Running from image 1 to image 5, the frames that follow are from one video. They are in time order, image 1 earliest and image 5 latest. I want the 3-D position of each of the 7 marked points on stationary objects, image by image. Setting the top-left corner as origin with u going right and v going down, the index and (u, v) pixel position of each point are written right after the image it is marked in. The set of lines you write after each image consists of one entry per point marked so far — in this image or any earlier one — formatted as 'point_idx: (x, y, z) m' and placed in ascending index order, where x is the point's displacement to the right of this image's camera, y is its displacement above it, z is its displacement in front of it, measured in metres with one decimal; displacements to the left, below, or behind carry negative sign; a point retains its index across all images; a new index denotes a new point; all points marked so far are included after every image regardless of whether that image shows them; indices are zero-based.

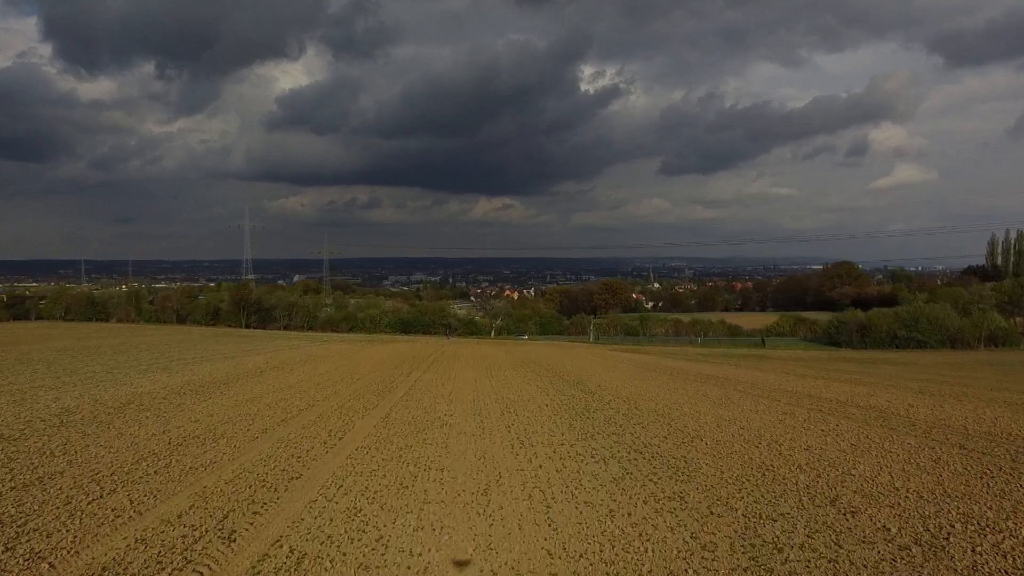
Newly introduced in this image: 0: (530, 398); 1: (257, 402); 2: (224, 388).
0: (+0.4, -2.7, +14.9) m
1: (-6.0, -2.7, +14.8) m
2: (-8.2, -2.8, +17.8) m
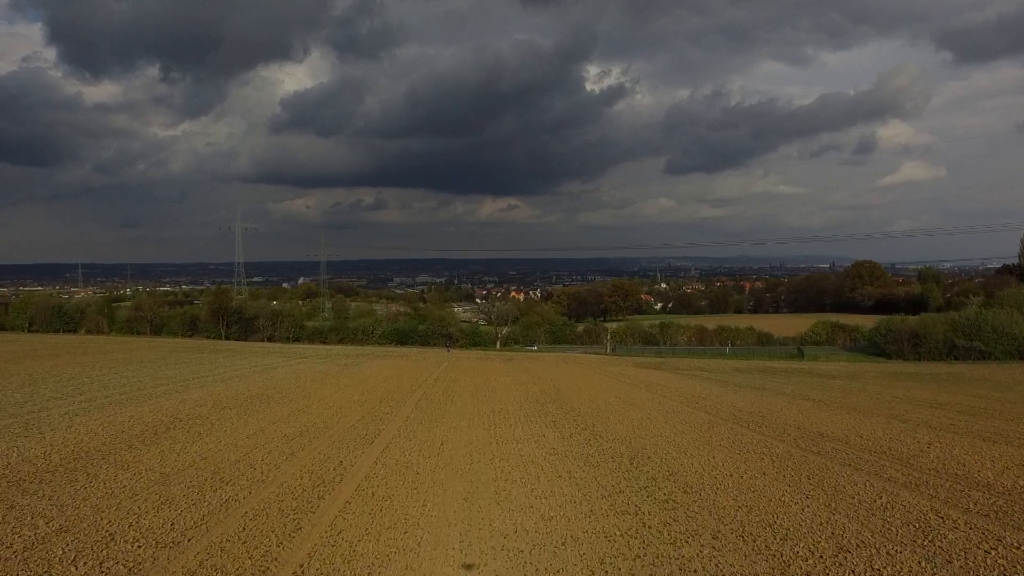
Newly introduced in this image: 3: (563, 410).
0: (+0.7, -3.2, +8.1) m
1: (-5.8, -3.2, +8.0) m
2: (-7.9, -3.4, +11.0) m
3: (+1.6, -3.8, +19.4) m
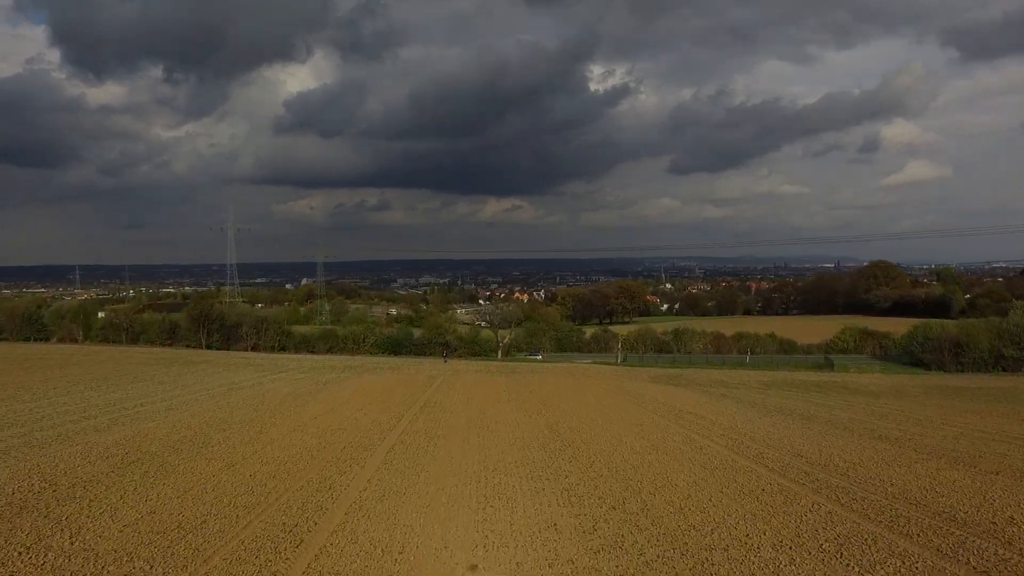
0: (+0.6, -3.5, +3.3) m
1: (-5.8, -3.6, +3.3) m
2: (-8.0, -3.7, +6.3) m
3: (+1.6, -4.2, +14.6) m
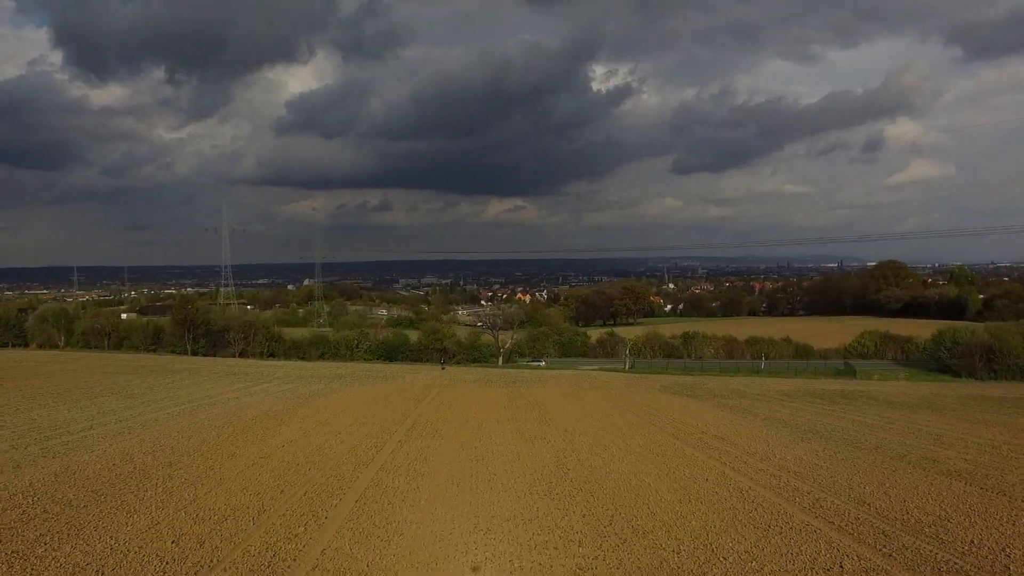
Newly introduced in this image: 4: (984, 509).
0: (+0.5, -3.7, +0.2) m
1: (-5.9, -3.8, +0.2) m
2: (-8.1, -4.0, +3.2) m
3: (+1.5, -4.4, +11.5) m
4: (+9.9, -4.6, +12.9) m
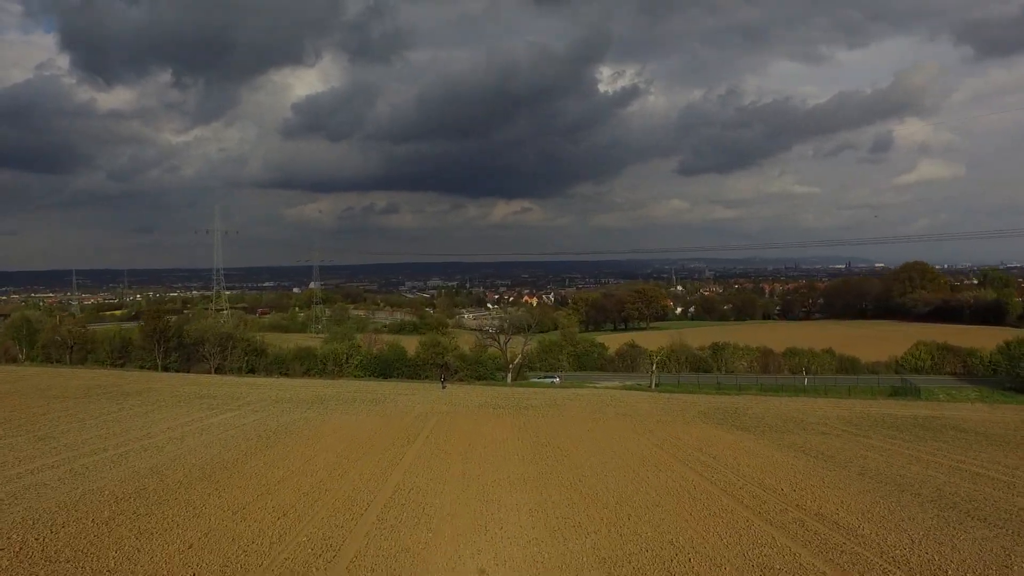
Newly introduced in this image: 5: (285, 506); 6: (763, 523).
0: (+0.8, -4.1, -6.4) m
1: (-5.7, -4.2, -6.3) m
2: (-7.8, -4.4, -3.3) m
3: (+1.9, -4.8, +4.9) m
4: (+10.3, -5.0, +6.3) m
5: (-5.7, -5.5, +15.7) m
6: (+6.1, -5.6, +14.8) m
